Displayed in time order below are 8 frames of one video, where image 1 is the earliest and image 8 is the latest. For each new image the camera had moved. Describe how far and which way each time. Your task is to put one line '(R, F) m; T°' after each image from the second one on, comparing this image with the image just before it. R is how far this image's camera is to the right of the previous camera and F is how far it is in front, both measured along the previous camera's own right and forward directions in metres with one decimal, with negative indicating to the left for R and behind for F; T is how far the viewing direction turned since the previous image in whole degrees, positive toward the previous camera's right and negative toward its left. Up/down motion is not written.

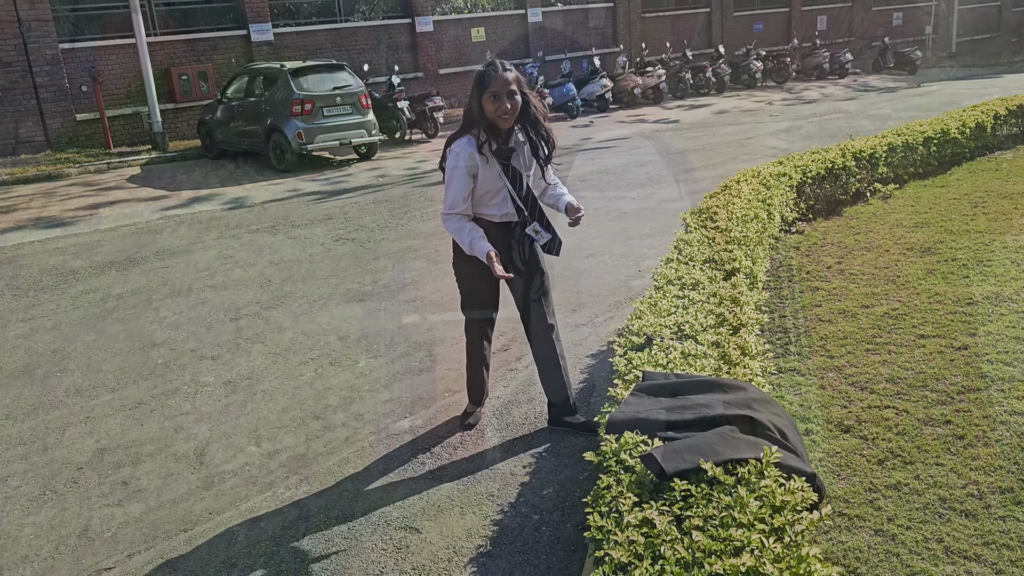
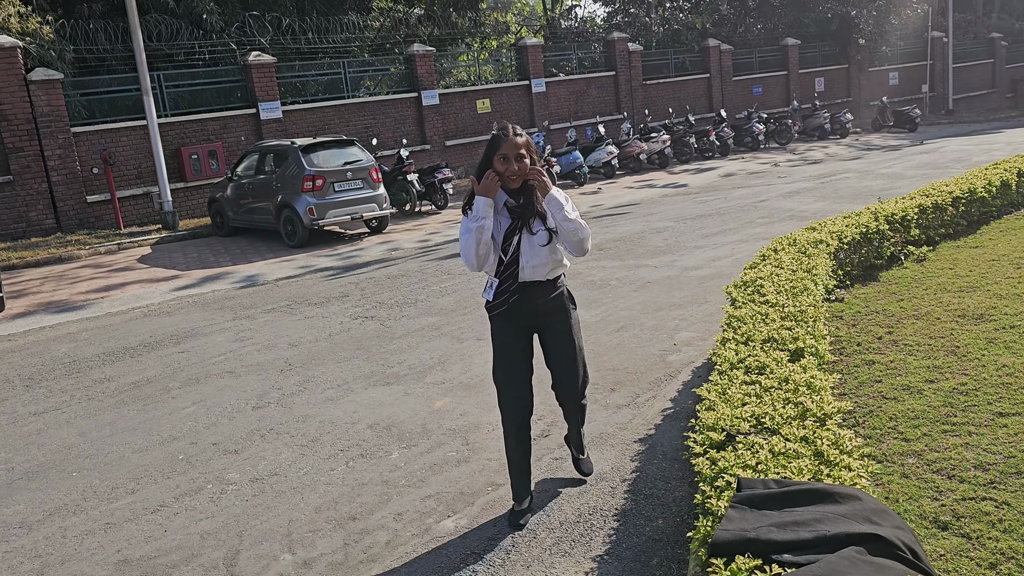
(-0.2, +0.2) m; 0°
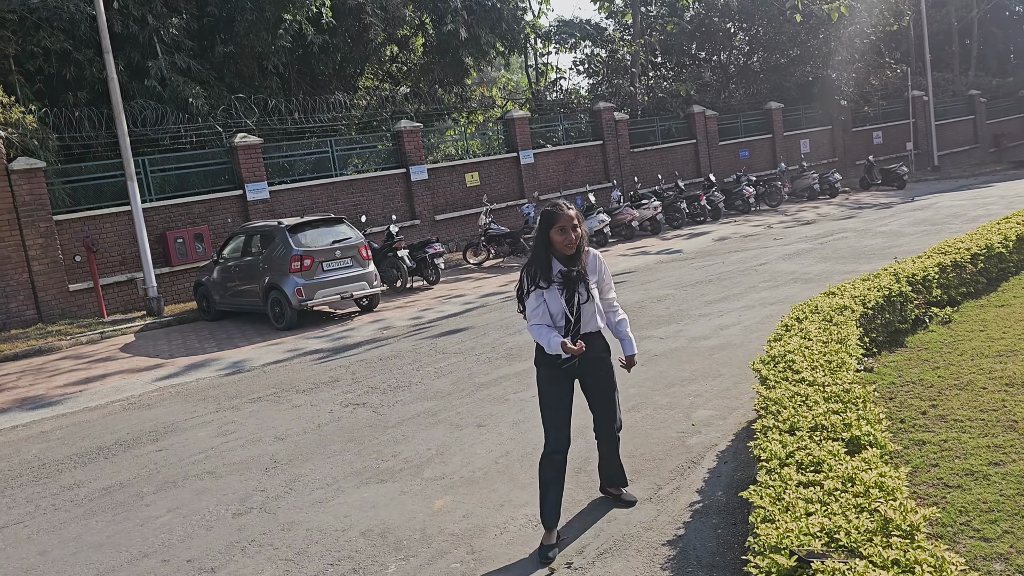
(-0.1, +0.5) m; +1°
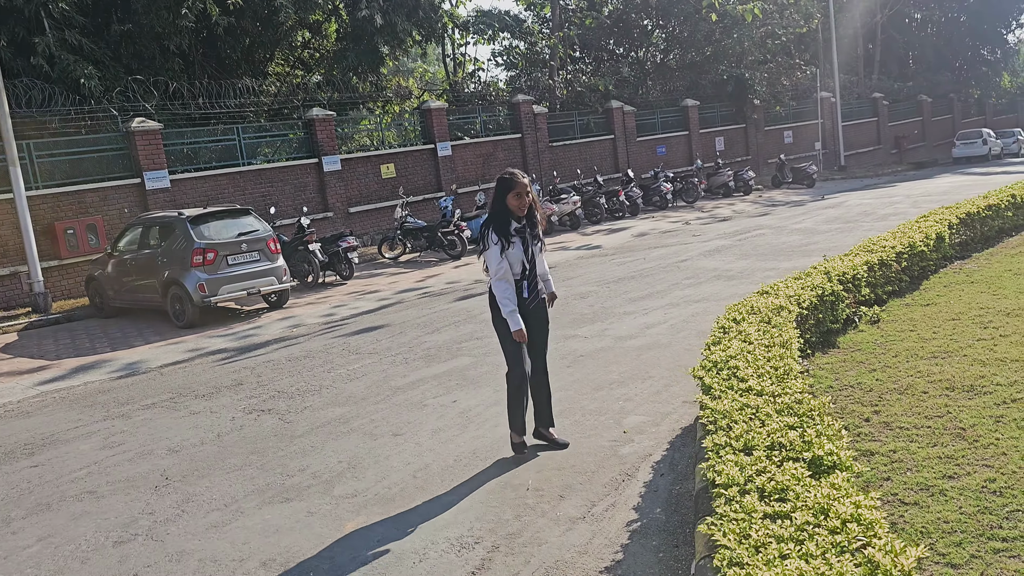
(0.0, +0.4) m; +6°
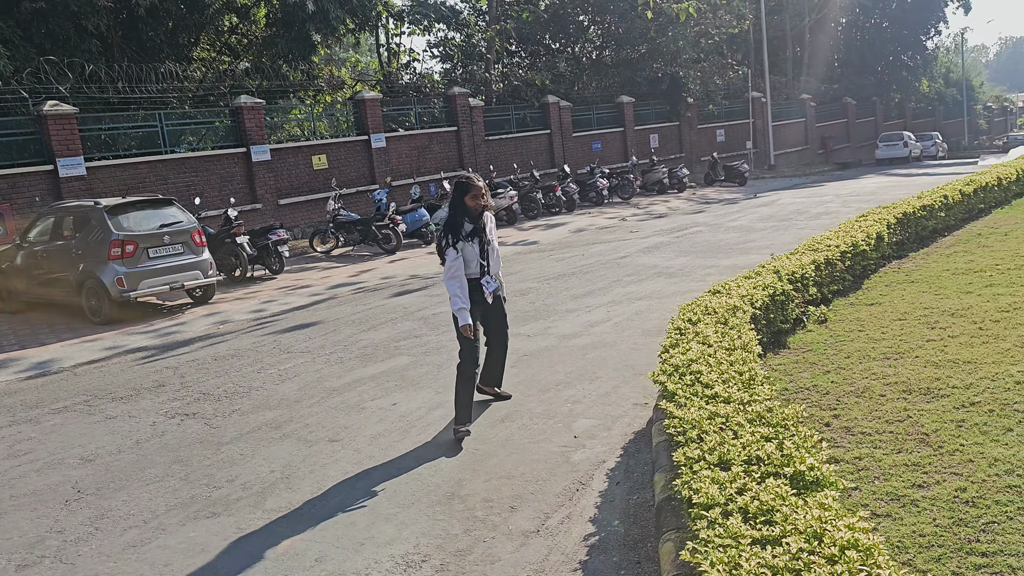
(-0.1, +0.3) m; +5°
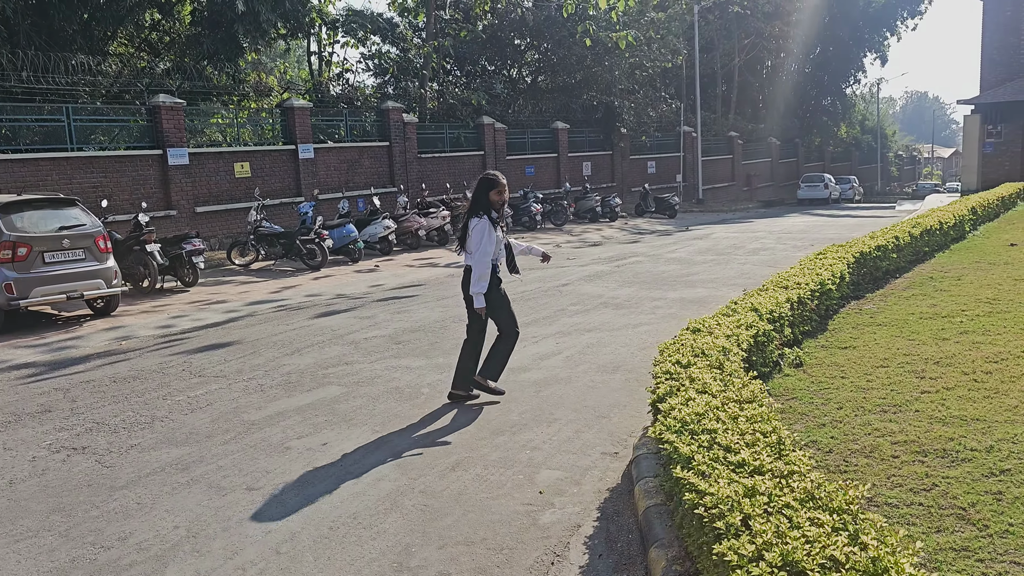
(-0.2, +0.7) m; +5°
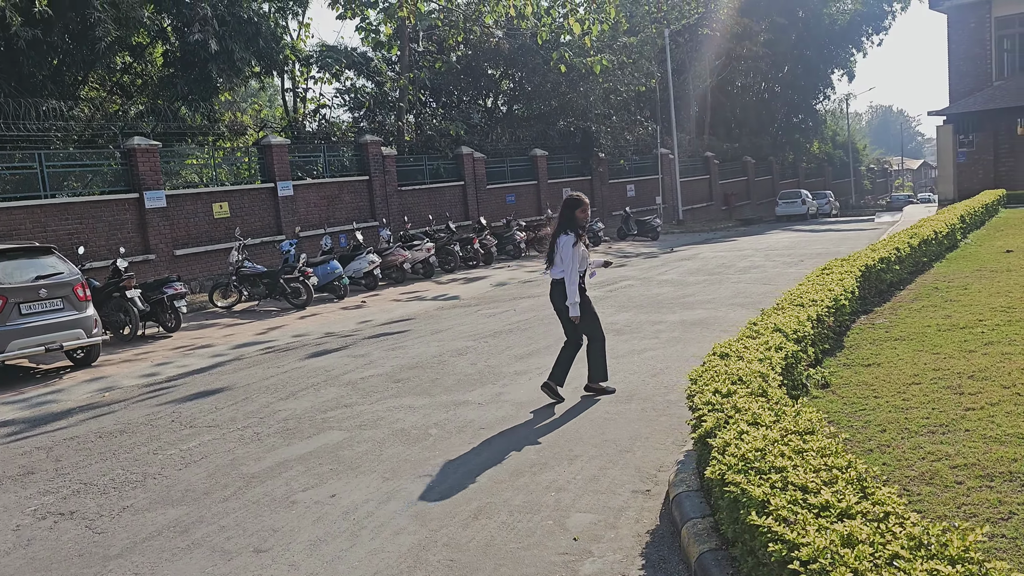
(-0.2, +0.3) m; +1°
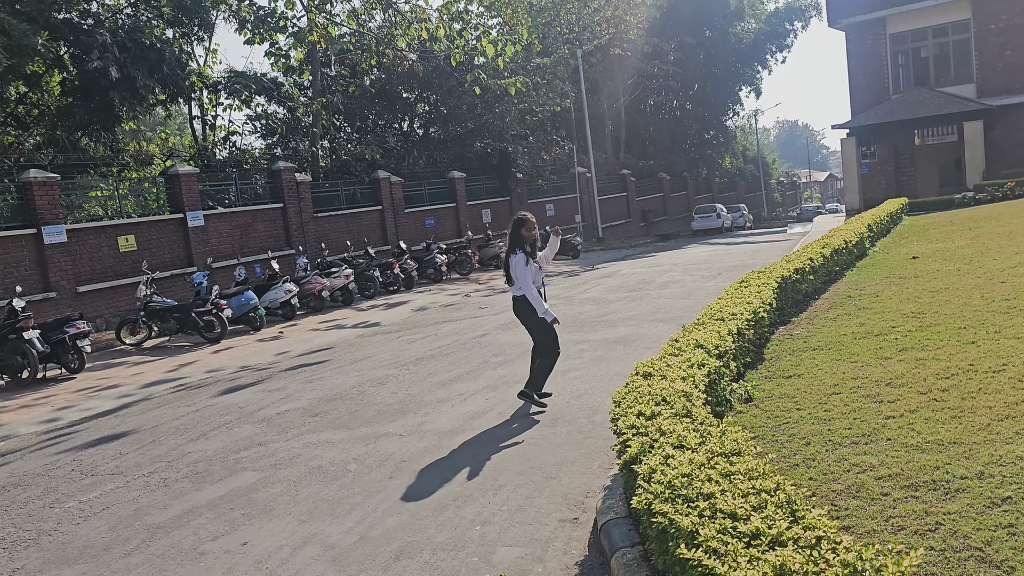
(+0.1, +0.2) m; +5°
